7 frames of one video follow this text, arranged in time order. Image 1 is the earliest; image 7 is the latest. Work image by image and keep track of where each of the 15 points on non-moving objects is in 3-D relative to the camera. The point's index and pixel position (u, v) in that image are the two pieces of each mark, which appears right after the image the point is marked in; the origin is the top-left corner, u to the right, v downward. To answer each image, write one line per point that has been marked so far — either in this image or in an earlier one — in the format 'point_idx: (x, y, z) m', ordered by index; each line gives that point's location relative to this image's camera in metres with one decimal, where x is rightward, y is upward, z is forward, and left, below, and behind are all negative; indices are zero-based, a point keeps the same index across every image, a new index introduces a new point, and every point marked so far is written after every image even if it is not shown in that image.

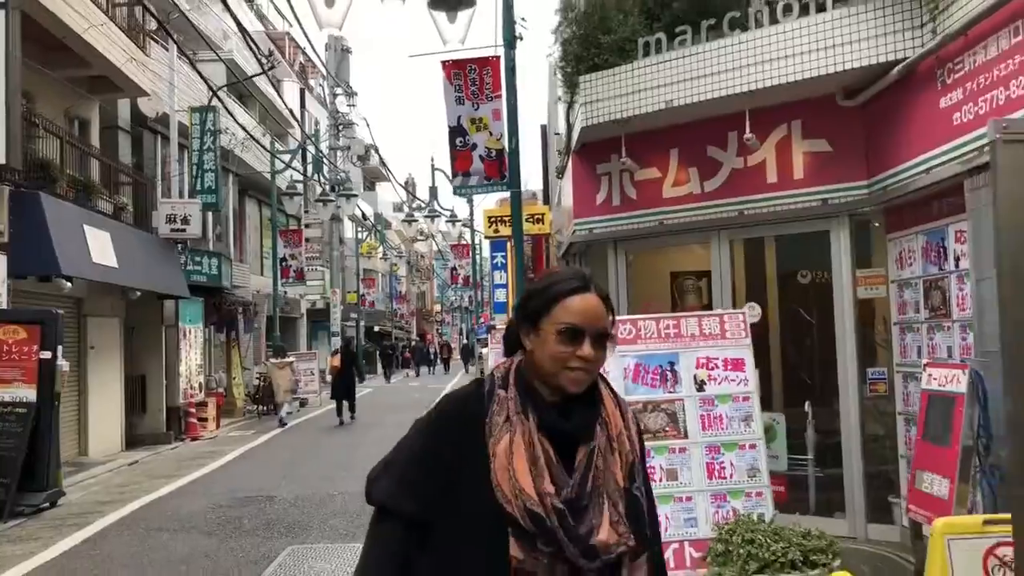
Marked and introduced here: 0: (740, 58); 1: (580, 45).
0: (+1.7, +1.7, +6.6) m
1: (+0.6, +2.1, +8.0) m
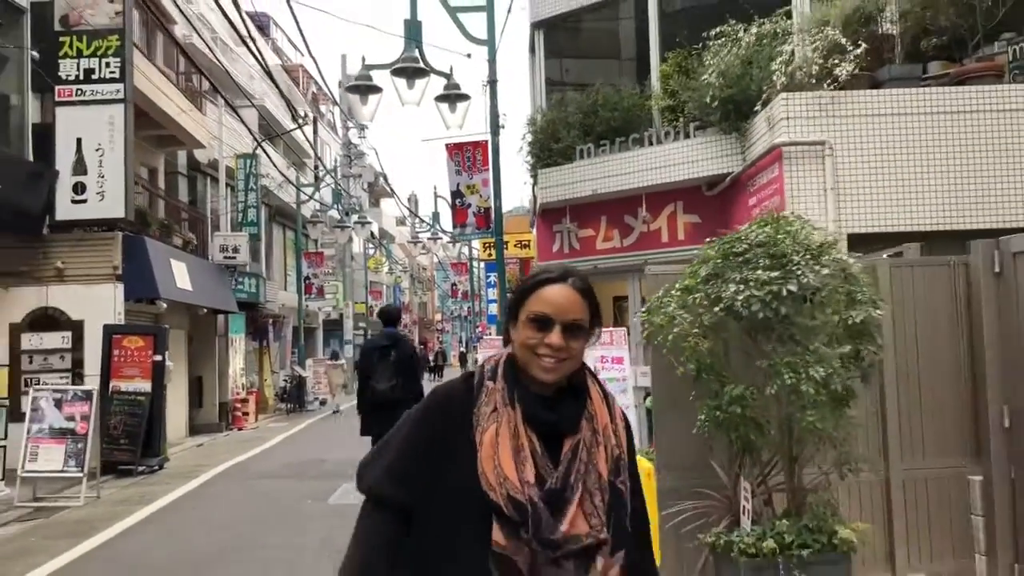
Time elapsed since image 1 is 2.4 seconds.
0: (+1.5, +1.4, +10.2) m
1: (+0.4, +1.8, +11.7) m
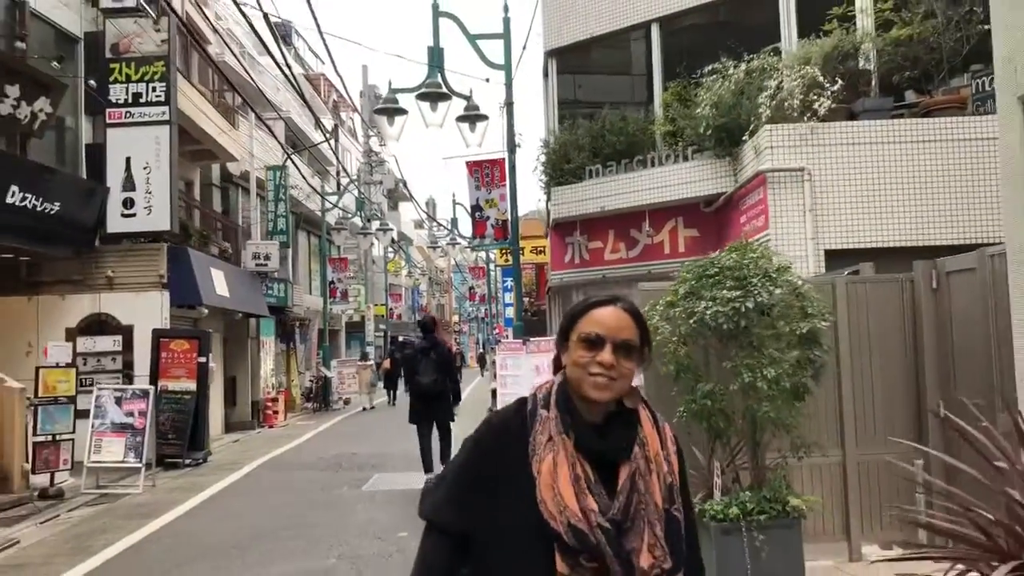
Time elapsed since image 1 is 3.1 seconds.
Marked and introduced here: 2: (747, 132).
0: (+1.7, +1.3, +11.3) m
1: (+0.6, +1.7, +12.7) m
2: (+2.5, +1.7, +9.8) m
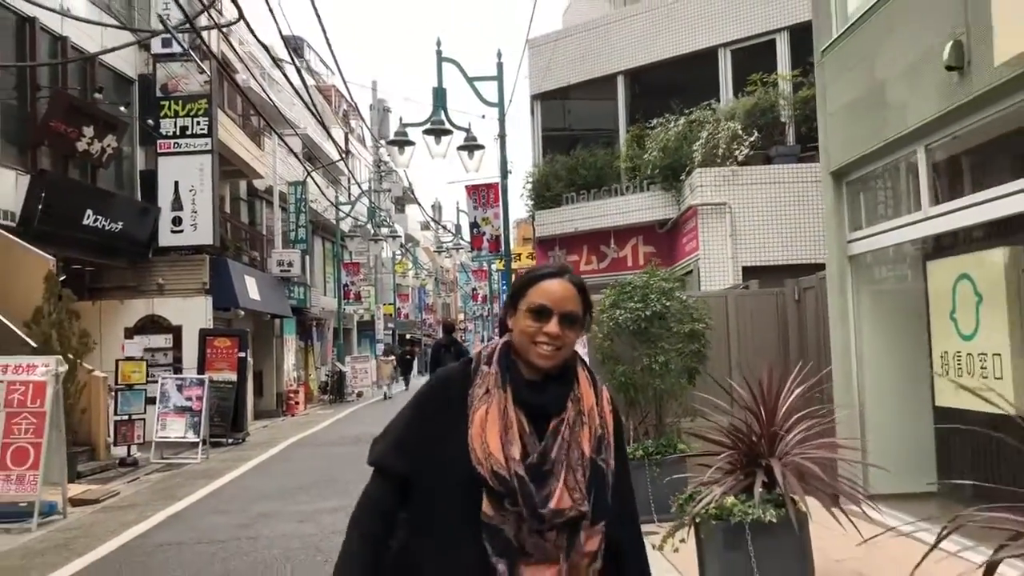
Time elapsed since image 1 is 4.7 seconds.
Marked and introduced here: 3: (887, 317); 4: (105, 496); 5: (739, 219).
0: (+1.5, +1.2, +13.8) m
1: (+0.4, +1.6, +15.3) m
2: (+2.3, +1.6, +12.3) m
3: (+3.0, -0.2, +7.3) m
4: (-4.8, -2.5, +10.8) m
5: (+2.8, +0.9, +11.4) m
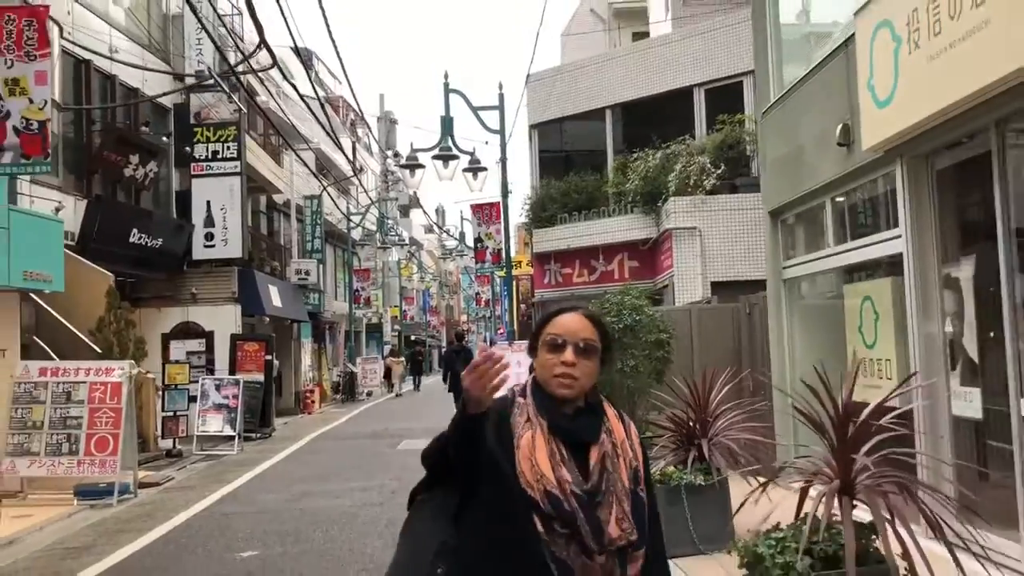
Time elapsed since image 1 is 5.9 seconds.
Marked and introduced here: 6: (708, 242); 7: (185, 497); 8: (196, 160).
0: (+1.5, +1.0, +15.6) m
1: (+0.4, +1.4, +17.1) m
2: (+2.3, +1.4, +14.1) m
3: (+3.0, -0.4, +9.1) m
4: (-4.8, -2.6, +12.6) m
5: (+2.8, +0.7, +13.2) m
6: (+2.9, +0.7, +13.2) m
7: (-4.1, -2.6, +11.3) m
8: (-6.6, +2.7, +19.2) m
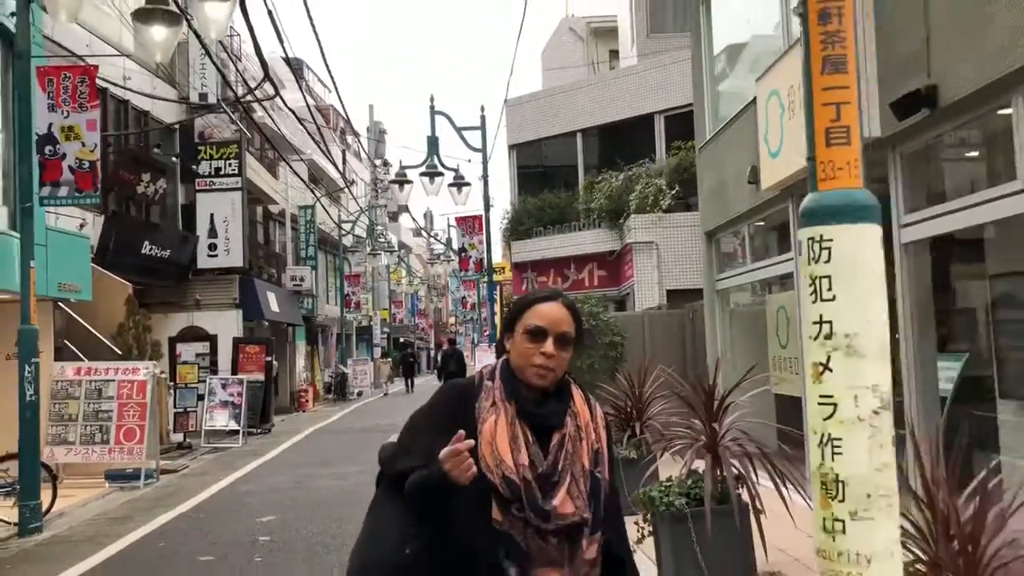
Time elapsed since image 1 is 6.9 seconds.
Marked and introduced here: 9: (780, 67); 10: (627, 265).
0: (+1.1, +0.9, +17.2) m
1: (0.0, +1.2, +18.7) m
2: (+2.0, +1.3, +15.7) m
3: (+2.7, -0.5, +10.8) m
4: (-5.1, -2.8, +14.2) m
5: (+2.5, +0.5, +14.9) m
6: (+2.5, +0.5, +14.9) m
7: (-4.4, -2.7, +12.9) m
8: (-7.1, +2.5, +20.7) m
9: (+2.3, +1.9, +7.8) m
10: (+2.0, +0.4, +15.8) m
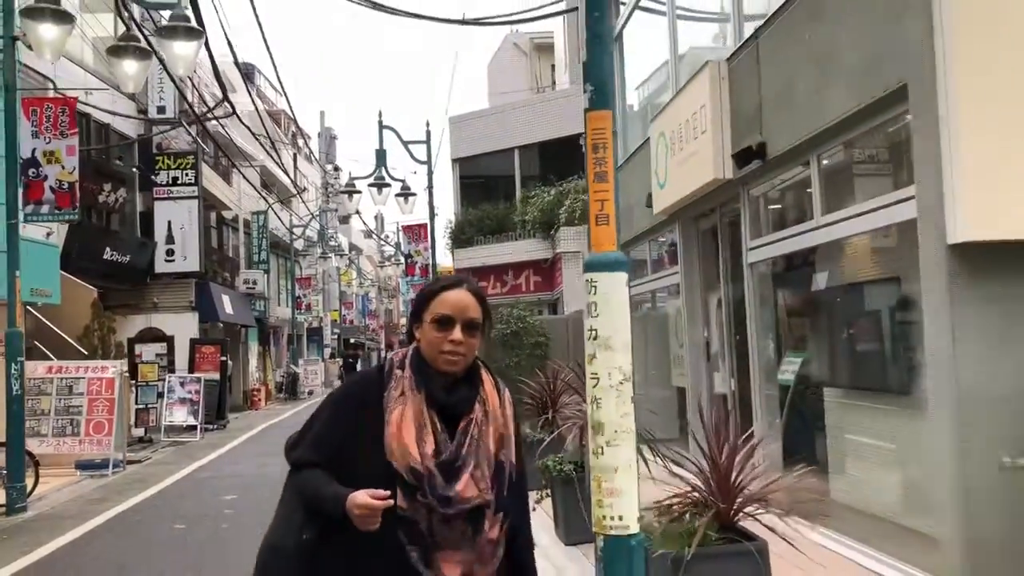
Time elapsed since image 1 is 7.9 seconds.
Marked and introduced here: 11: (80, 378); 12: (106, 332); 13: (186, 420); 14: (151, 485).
0: (-0.1, +0.8, +18.7) m
1: (-1.3, +1.1, +20.1) m
2: (+0.9, +1.2, +17.2) m
3: (+1.8, -0.6, +12.3) m
4: (-6.2, -2.9, +15.3) m
5: (+1.4, +0.5, +16.4) m
6: (+1.4, +0.4, +16.5) m
7: (-5.4, -2.8, +14.1) m
8: (-8.4, +2.4, +21.8) m
9: (+1.6, +1.8, +9.4) m
10: (+0.9, +0.3, +17.3) m
11: (-6.5, -1.4, +13.7) m
12: (-7.1, -0.8, +16.0) m
13: (-6.7, -2.7, +18.7) m
14: (-4.9, -2.7, +12.4) m
